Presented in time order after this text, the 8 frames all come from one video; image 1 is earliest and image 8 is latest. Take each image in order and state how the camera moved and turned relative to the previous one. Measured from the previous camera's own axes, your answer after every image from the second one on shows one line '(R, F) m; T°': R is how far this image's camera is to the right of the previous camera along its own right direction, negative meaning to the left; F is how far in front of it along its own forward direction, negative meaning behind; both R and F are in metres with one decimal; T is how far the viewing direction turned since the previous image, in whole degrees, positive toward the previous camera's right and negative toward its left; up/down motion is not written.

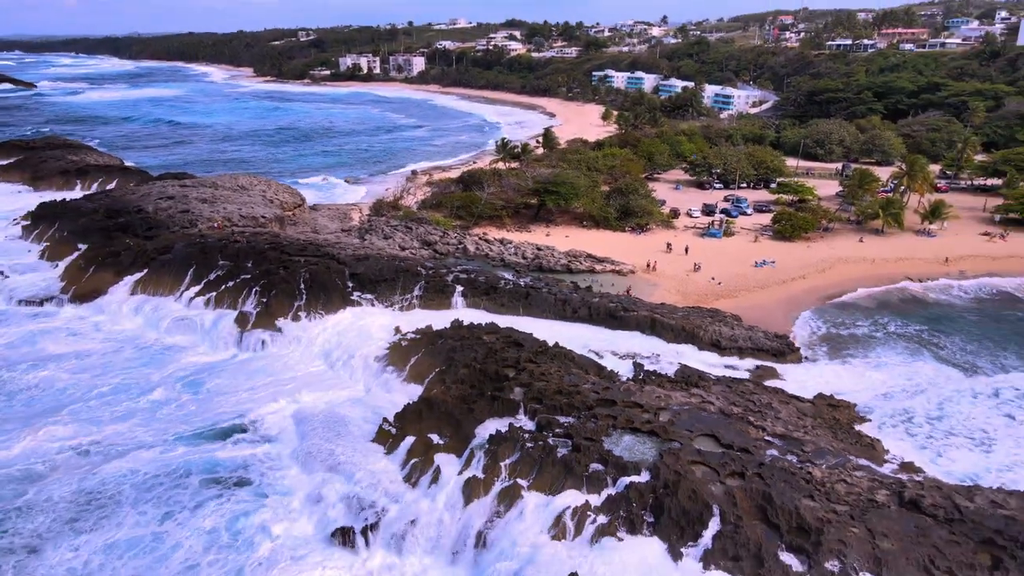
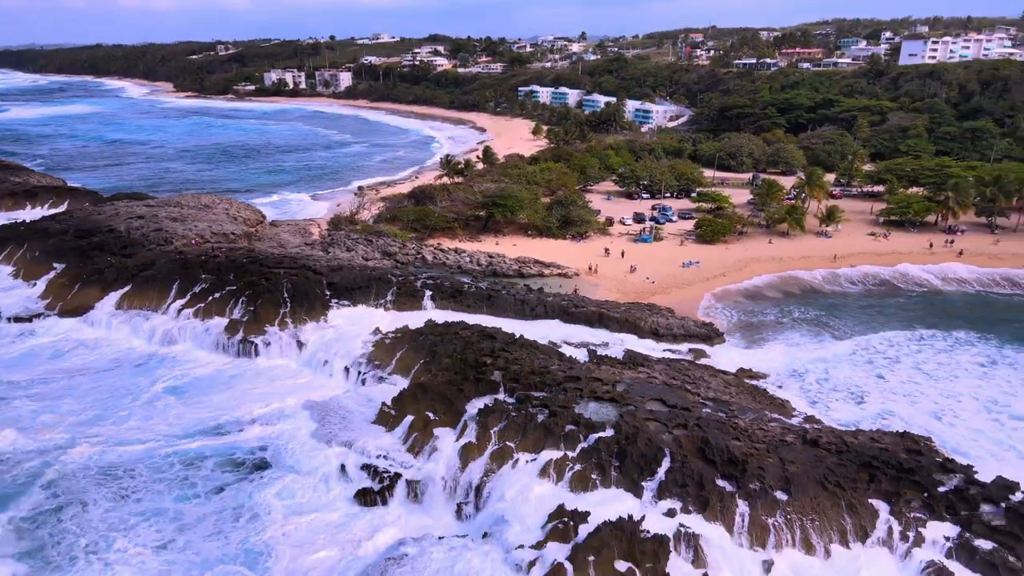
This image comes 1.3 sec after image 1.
(-1.3, -3.0) m; +6°
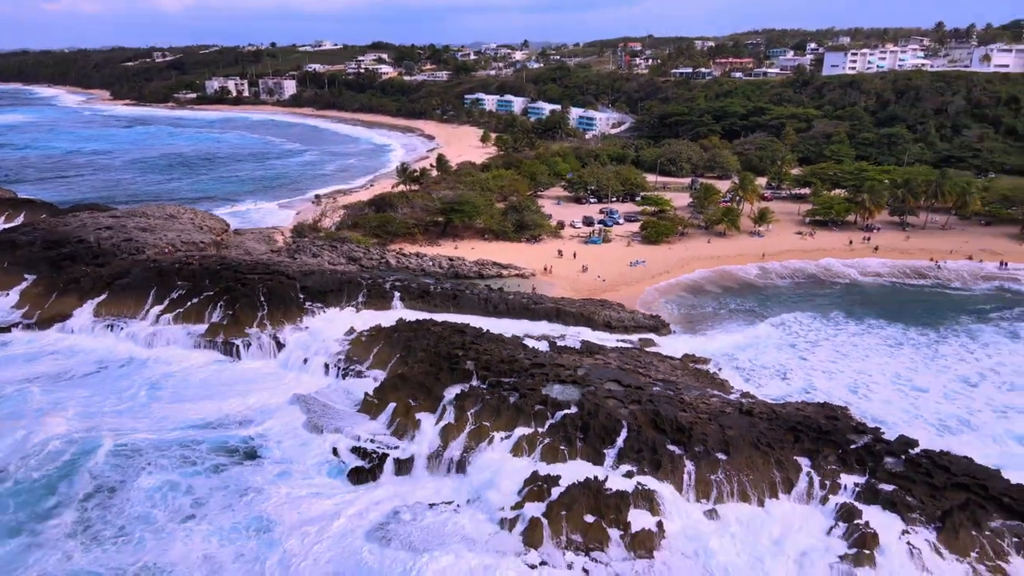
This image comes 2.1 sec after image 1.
(-0.7, -2.1) m; +4°
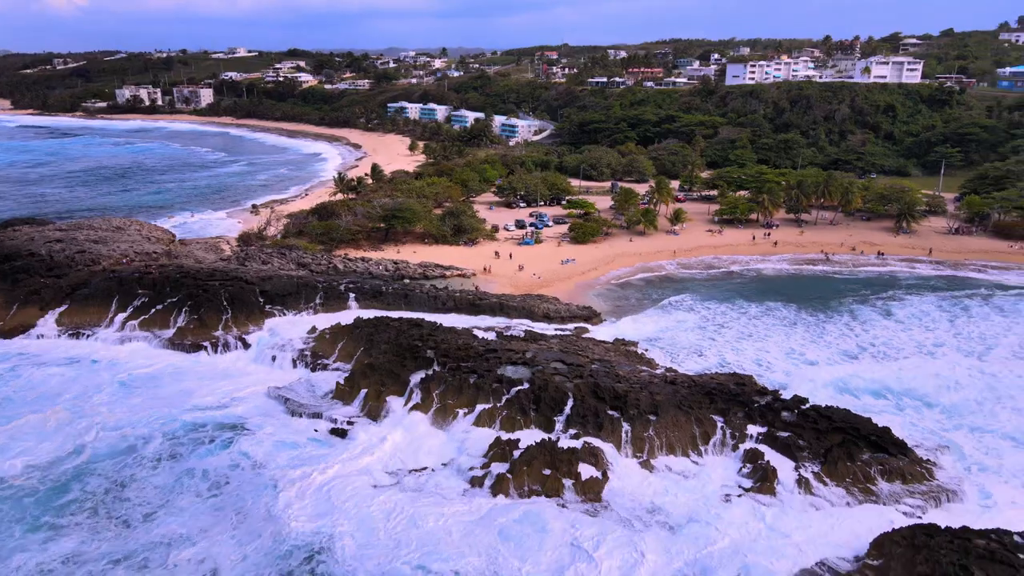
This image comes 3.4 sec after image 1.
(-1.0, -2.8) m; +6°
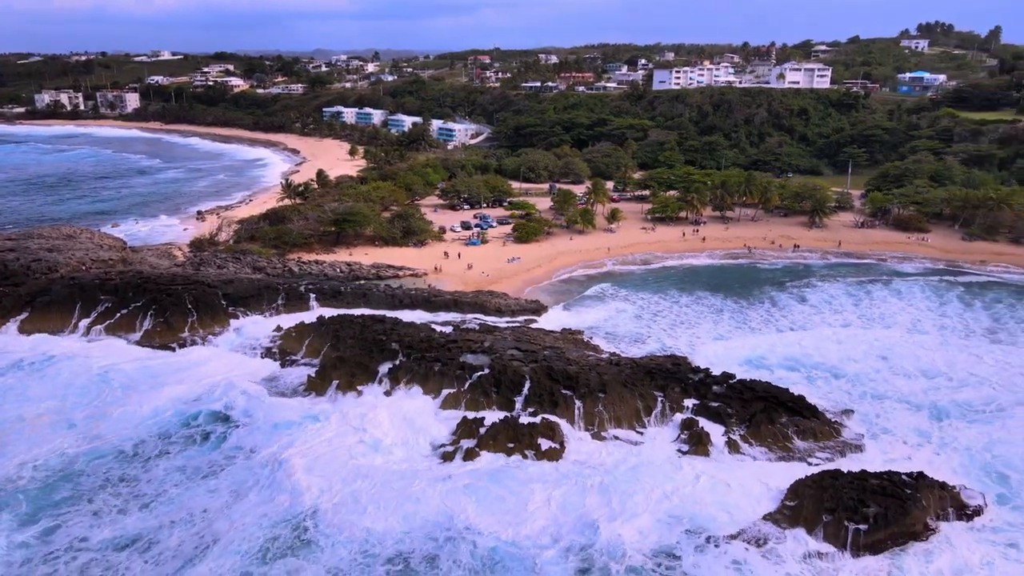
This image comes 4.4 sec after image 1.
(-0.8, -2.1) m; +5°
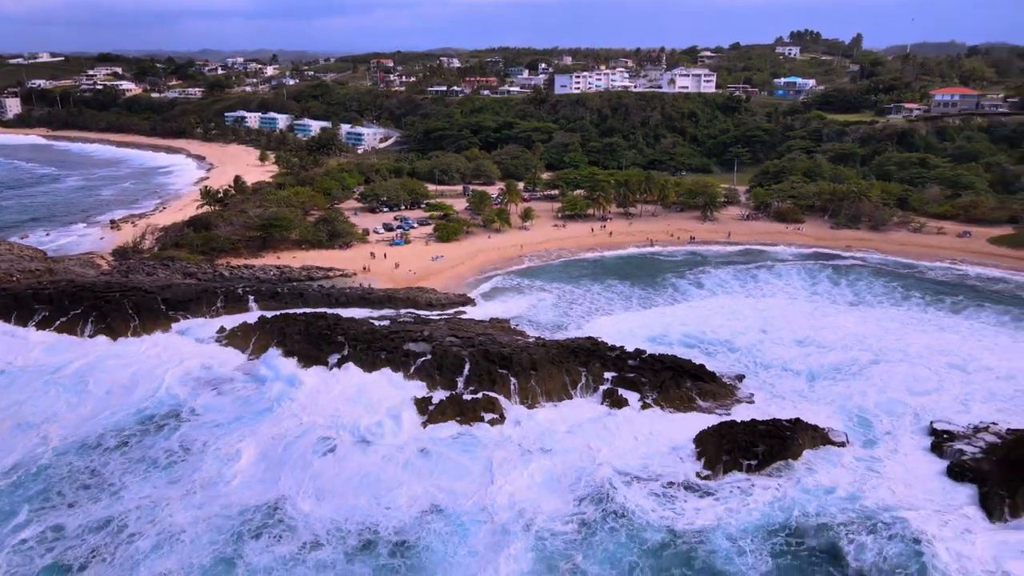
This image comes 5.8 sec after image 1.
(-1.2, -2.7) m; +7°
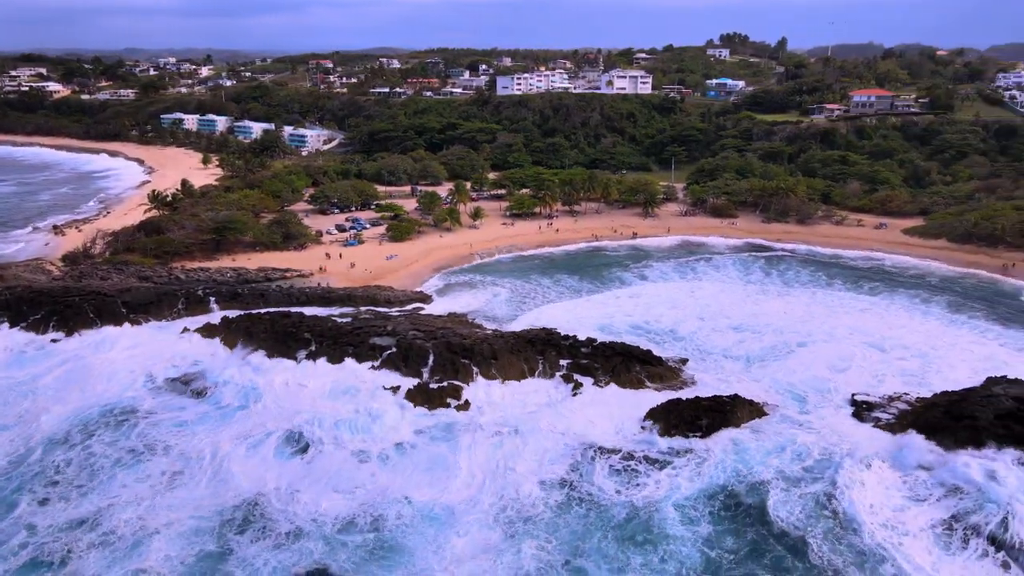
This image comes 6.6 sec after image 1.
(-0.7, -1.6) m; +5°
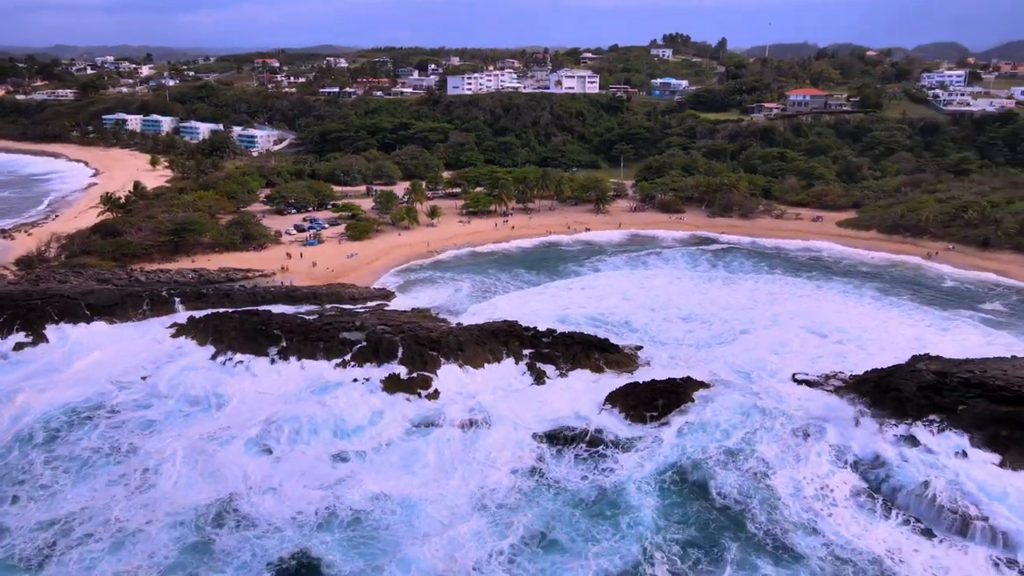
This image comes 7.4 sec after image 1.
(-0.6, -1.4) m; +4°
